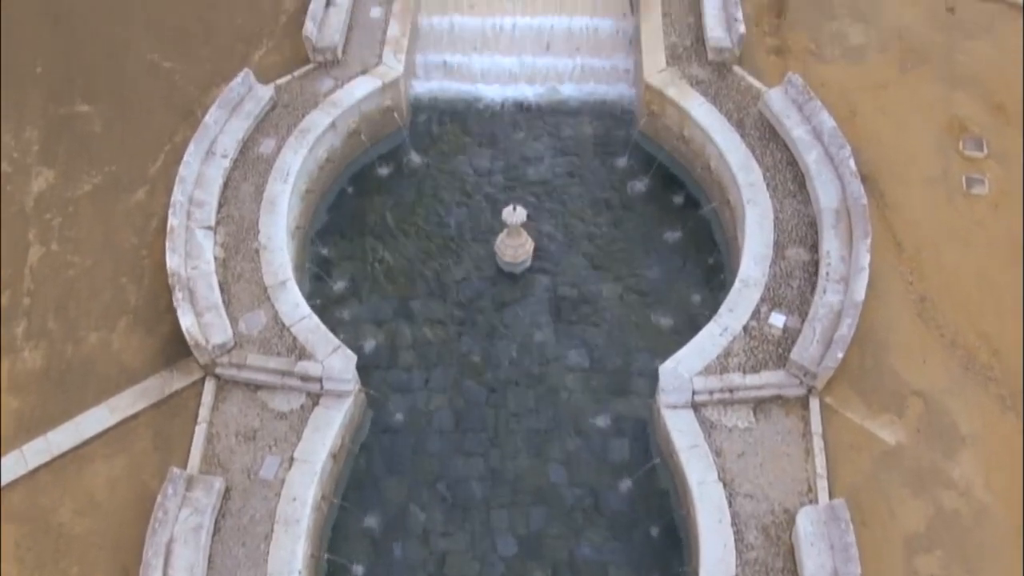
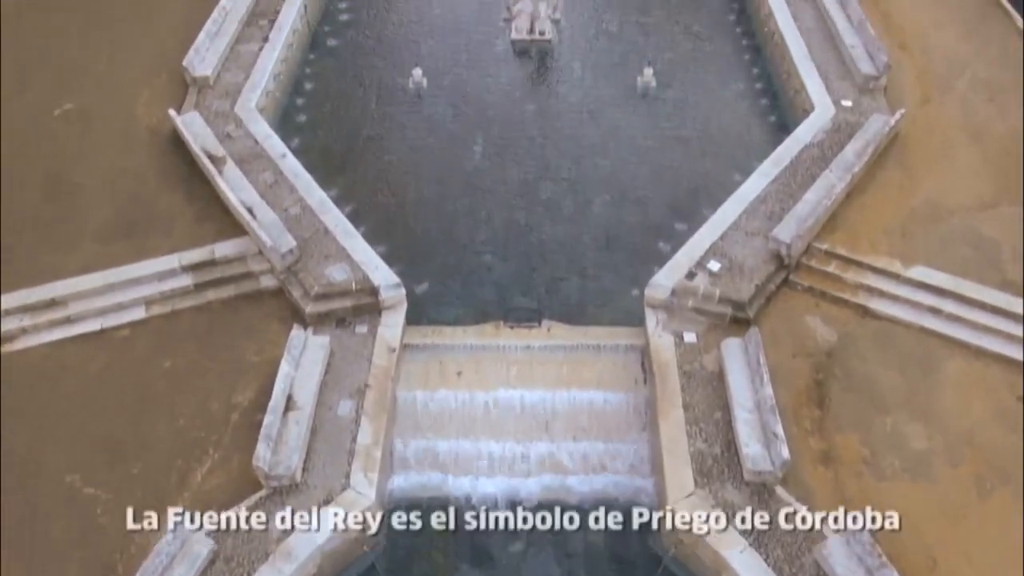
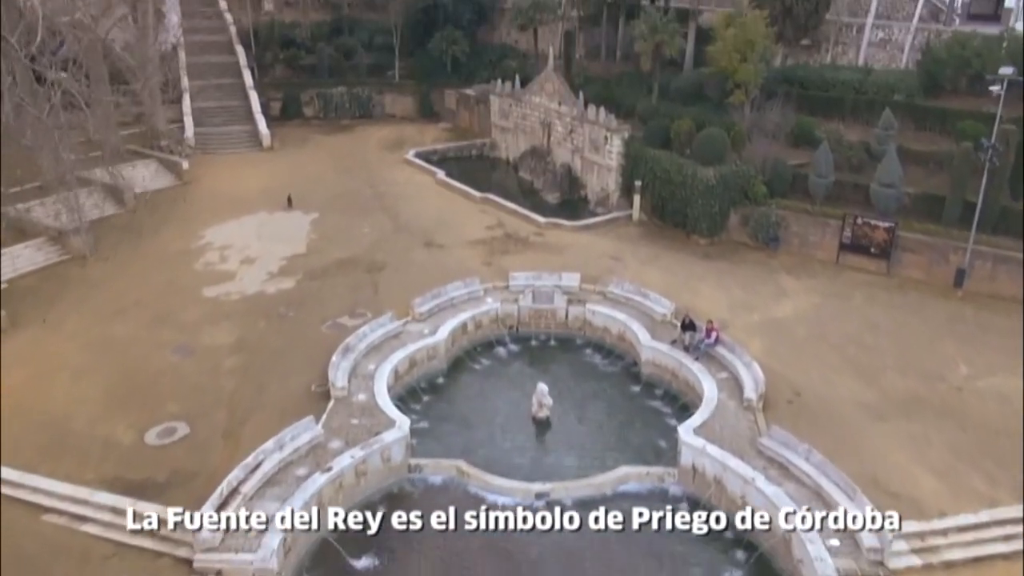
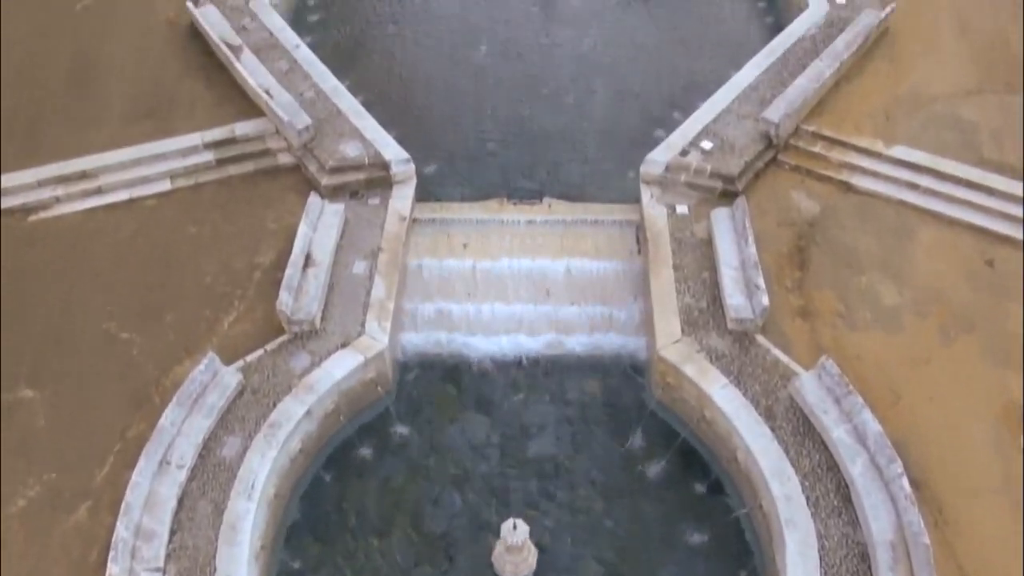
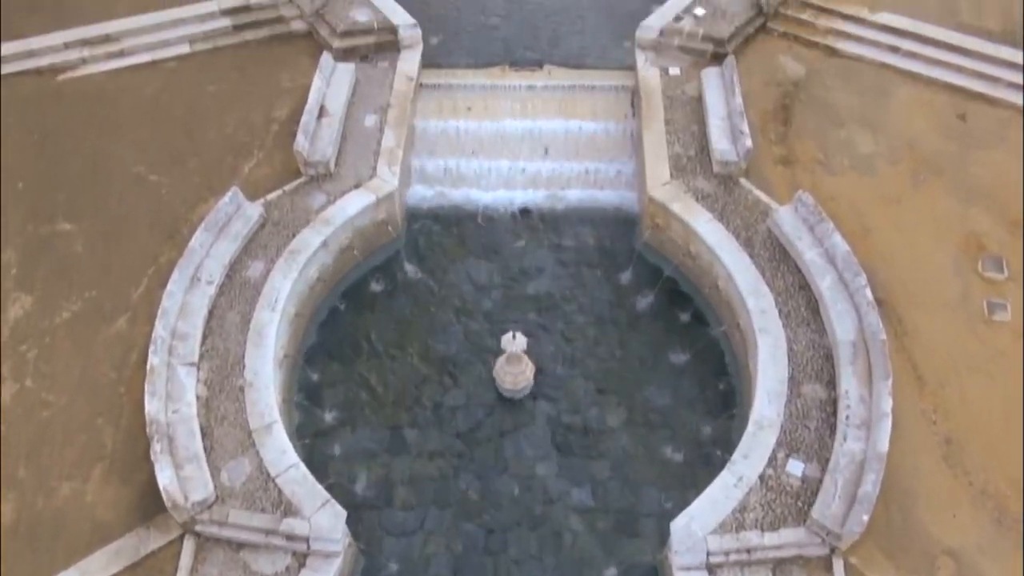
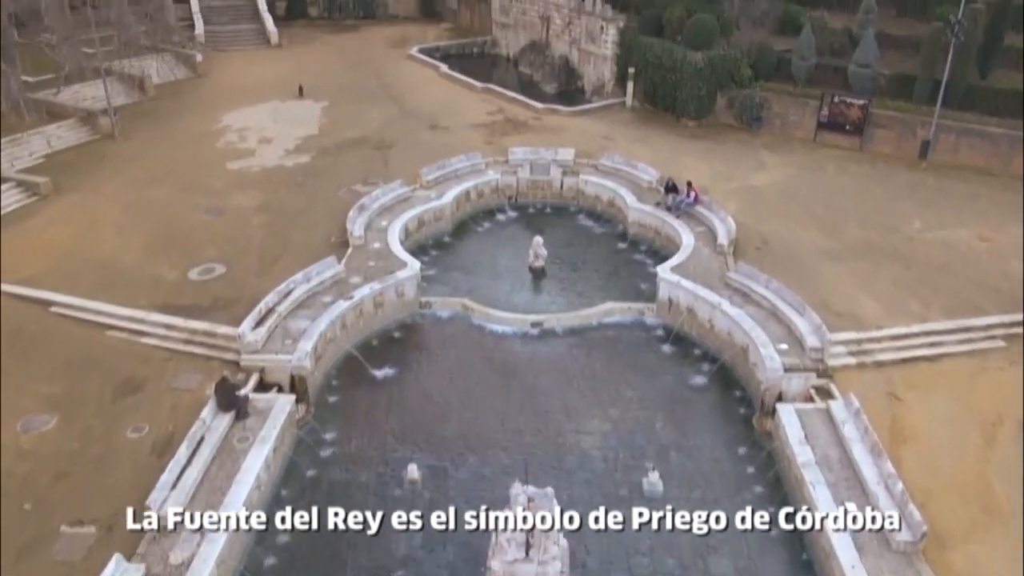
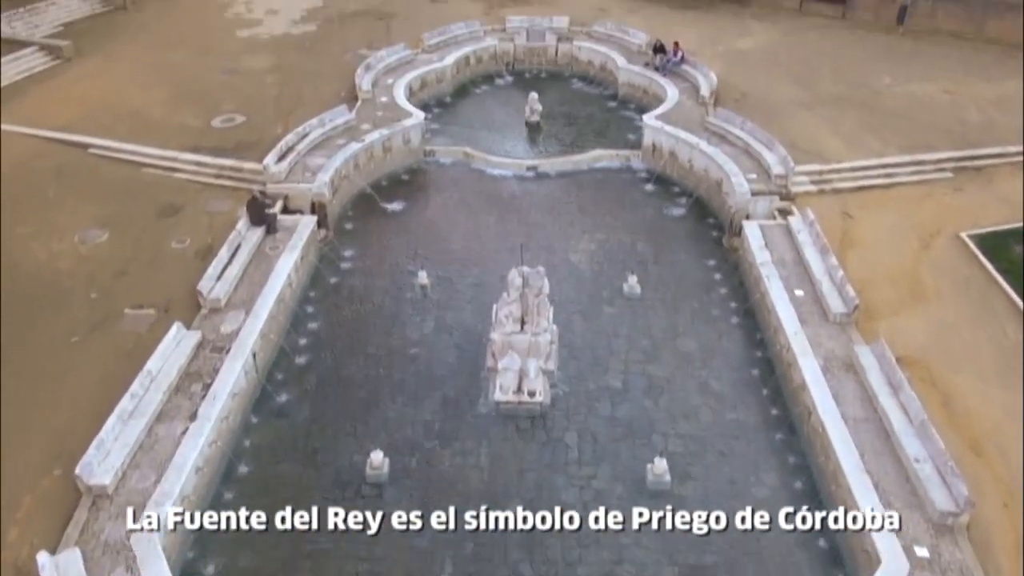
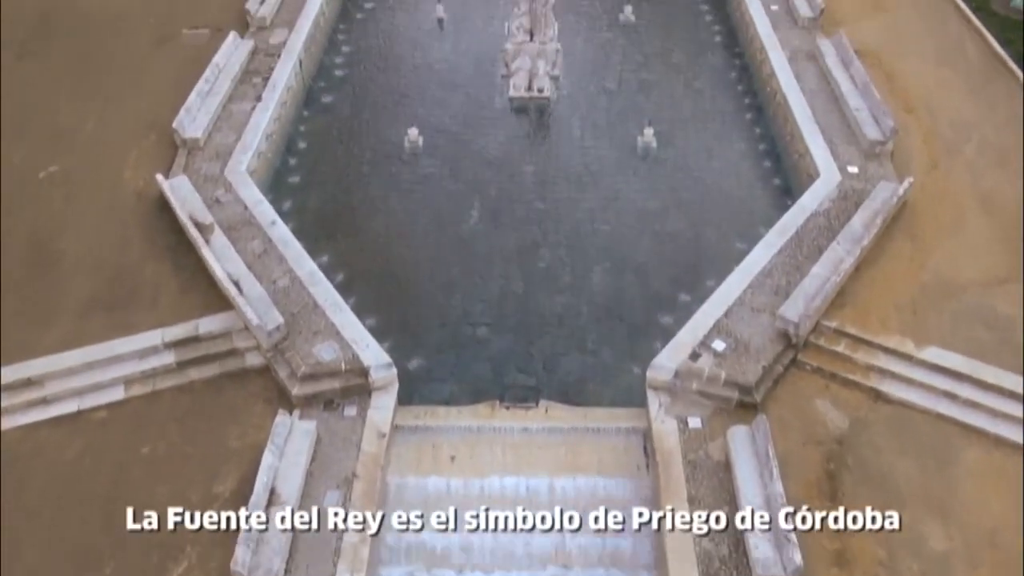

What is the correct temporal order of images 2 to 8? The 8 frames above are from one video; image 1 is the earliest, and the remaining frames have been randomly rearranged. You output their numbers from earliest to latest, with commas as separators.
5, 4, 2, 8, 7, 6, 3
